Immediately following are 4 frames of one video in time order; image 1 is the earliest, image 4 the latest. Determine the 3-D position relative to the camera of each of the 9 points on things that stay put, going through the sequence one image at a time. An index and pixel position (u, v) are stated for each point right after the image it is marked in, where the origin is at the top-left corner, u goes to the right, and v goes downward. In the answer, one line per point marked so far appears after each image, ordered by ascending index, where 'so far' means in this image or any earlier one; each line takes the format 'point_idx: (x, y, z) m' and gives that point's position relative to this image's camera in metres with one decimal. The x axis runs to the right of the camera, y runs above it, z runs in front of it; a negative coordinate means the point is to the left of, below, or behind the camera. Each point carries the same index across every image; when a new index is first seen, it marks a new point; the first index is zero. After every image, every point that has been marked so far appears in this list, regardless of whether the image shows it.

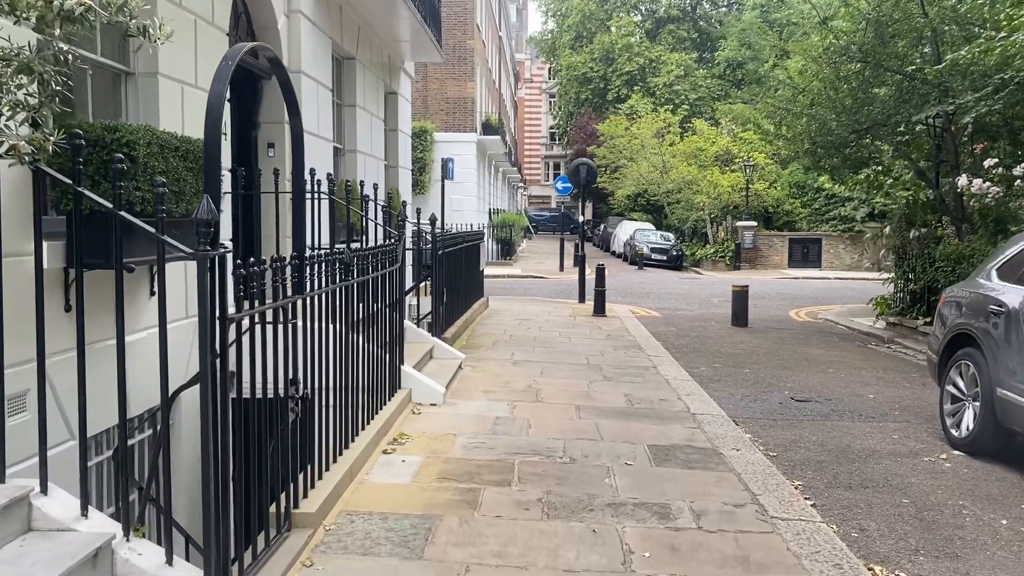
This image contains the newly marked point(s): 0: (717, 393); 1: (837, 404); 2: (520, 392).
0: (+2.2, -1.1, +7.6) m
1: (+3.3, -1.2, +7.4) m
2: (+0.1, -1.0, +7.0) m
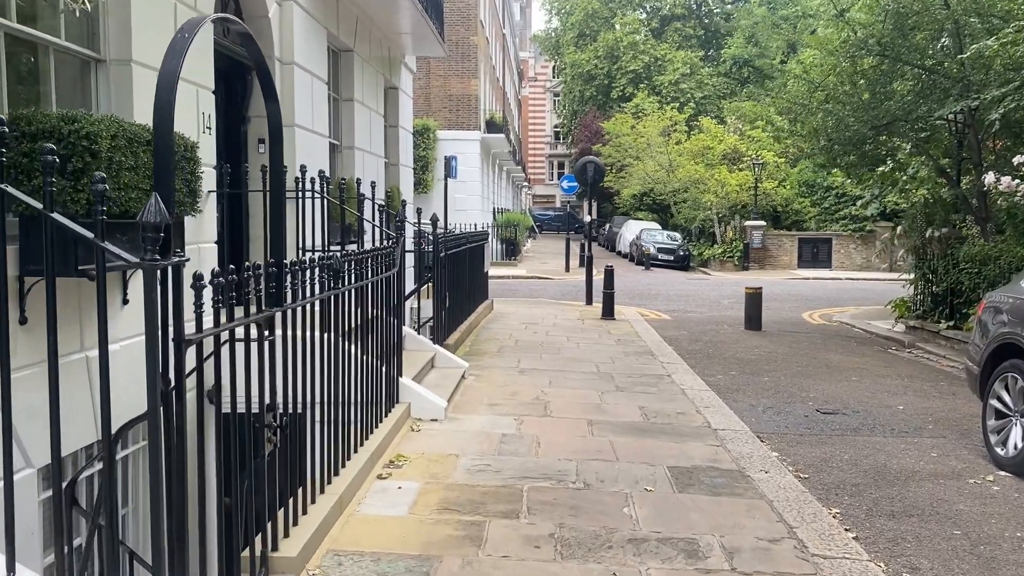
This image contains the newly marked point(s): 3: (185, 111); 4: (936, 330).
0: (+2.2, -1.2, +7.2) m
1: (+3.4, -1.2, +6.9) m
2: (+0.2, -1.1, +6.6) m
3: (-2.4, +1.3, +5.4) m
4: (+7.0, -0.7, +12.0) m
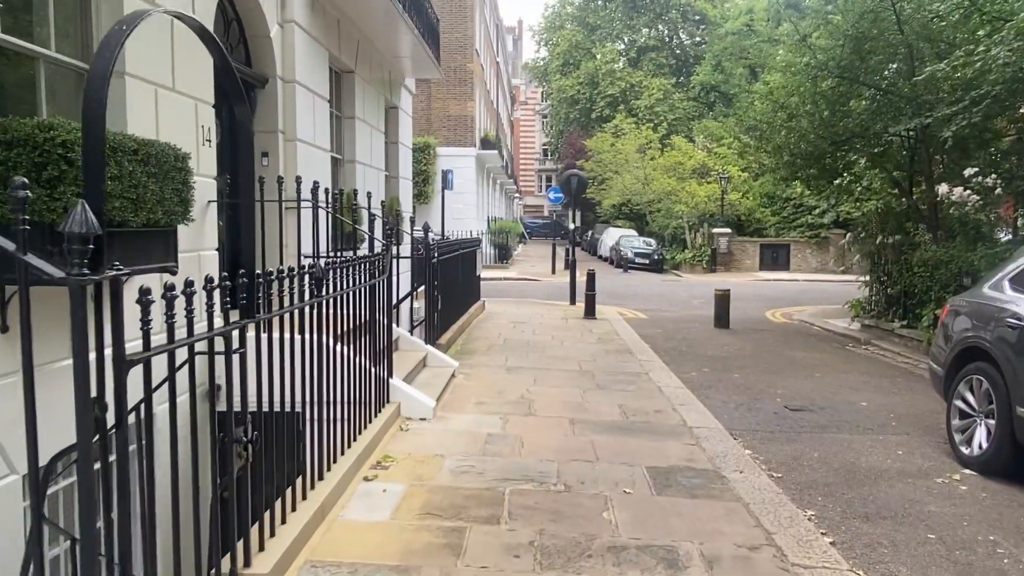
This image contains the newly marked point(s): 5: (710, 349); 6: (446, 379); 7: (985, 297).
0: (+2.0, -1.2, +7.4) m
1: (+3.2, -1.3, +7.2) m
2: (0.0, -1.1, +6.7) m
3: (-2.6, +1.3, +5.4) m
4: (+6.6, -0.7, +12.4) m
5: (+3.1, -0.9, +11.1) m
6: (-0.7, -0.9, +7.3) m
7: (+3.8, -0.1, +5.7) m
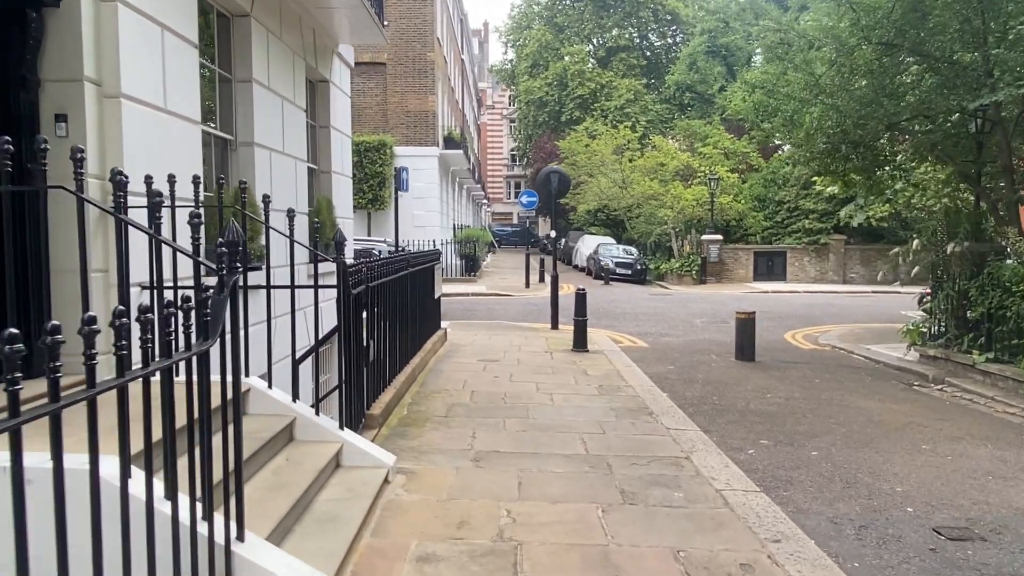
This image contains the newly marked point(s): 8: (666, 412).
0: (+1.9, -1.5, +4.4) m
1: (+3.1, -1.5, +4.3) m
2: (-0.2, -1.4, +3.7) m
3: (-2.7, +0.9, +2.3) m
4: (+6.2, -1.0, +9.6) m
5: (+2.7, -1.3, +8.2) m
6: (-0.9, -1.3, +4.2) m
7: (+3.7, -0.3, +2.9) m
8: (+1.5, -1.2, +7.0) m
